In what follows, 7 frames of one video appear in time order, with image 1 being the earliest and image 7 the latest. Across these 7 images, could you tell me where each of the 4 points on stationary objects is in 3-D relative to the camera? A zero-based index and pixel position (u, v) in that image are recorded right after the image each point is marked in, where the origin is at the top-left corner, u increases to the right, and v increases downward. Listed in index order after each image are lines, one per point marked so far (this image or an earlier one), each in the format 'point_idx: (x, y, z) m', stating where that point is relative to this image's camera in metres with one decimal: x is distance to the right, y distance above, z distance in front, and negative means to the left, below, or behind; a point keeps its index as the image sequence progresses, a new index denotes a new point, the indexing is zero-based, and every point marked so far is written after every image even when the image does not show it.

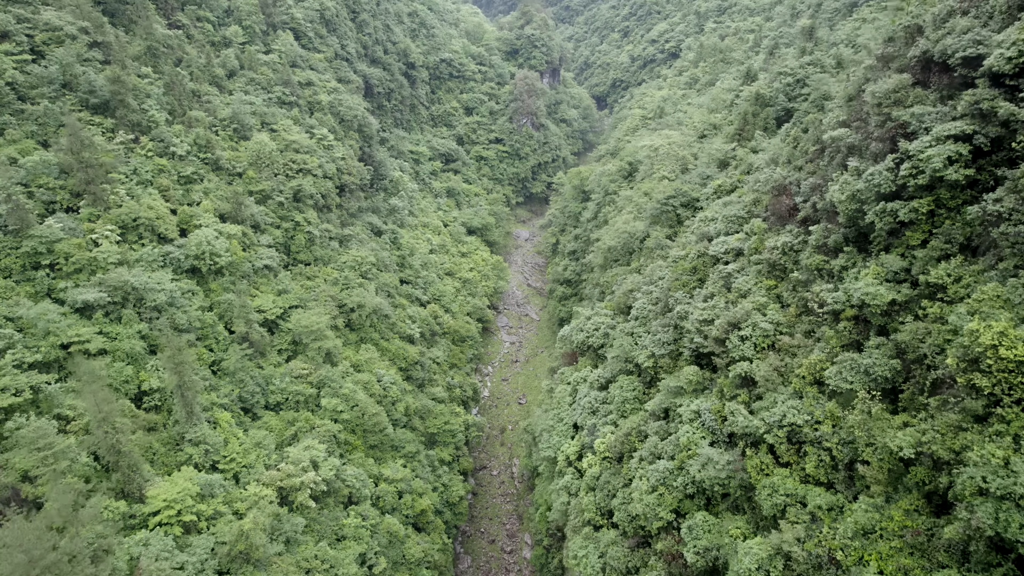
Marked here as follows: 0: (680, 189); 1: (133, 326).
0: (+5.0, +2.8, +19.1) m
1: (-11.3, -1.1, +19.2) m
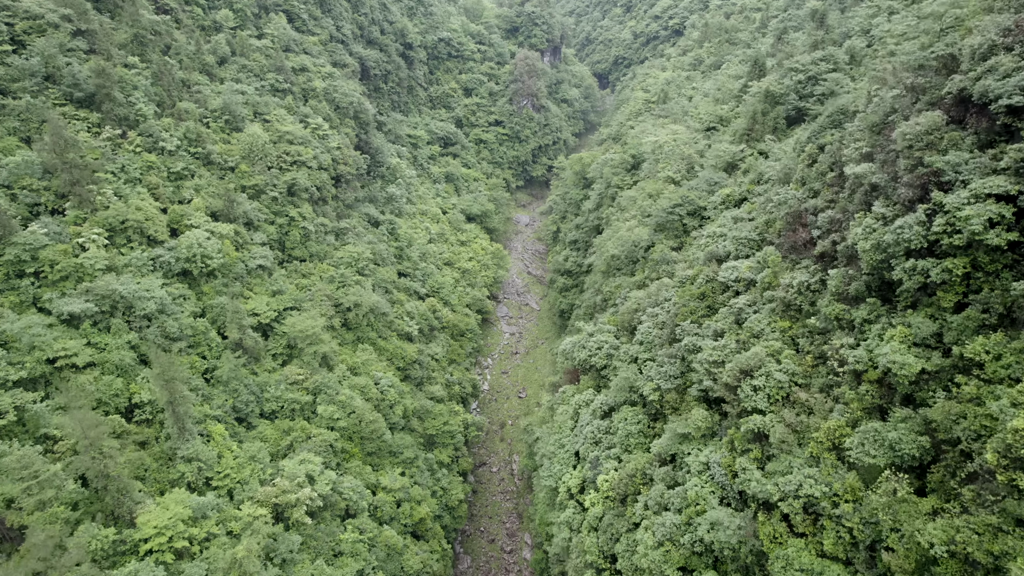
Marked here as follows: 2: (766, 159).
0: (+5.0, +2.5, +18.4) m
1: (-11.3, -1.4, +18.7) m
2: (+6.8, +3.2, +17.1) m
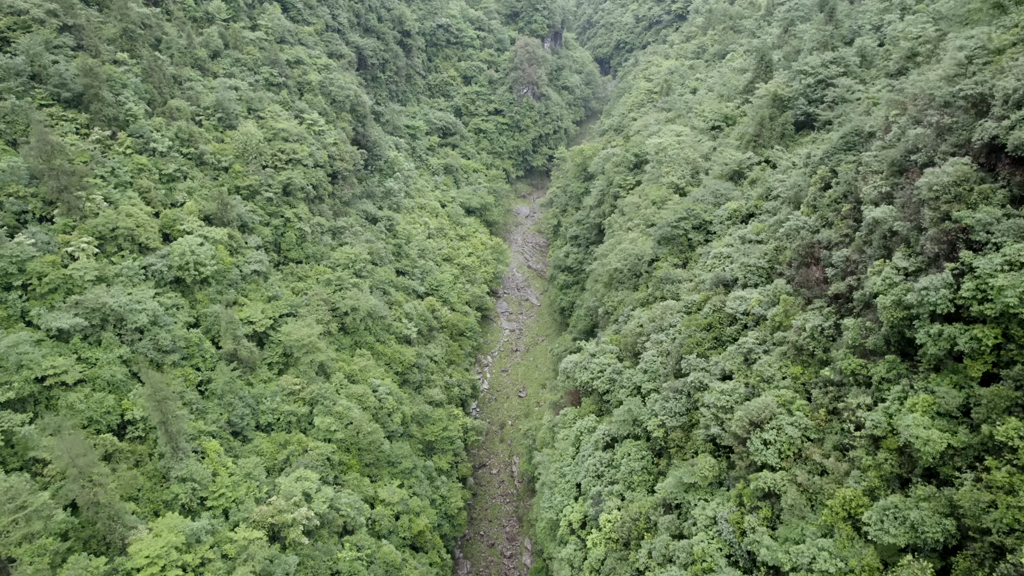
0: (+5.0, +2.1, +17.9) m
1: (-11.3, -1.8, +18.2) m
2: (+6.8, +2.8, +16.5) m
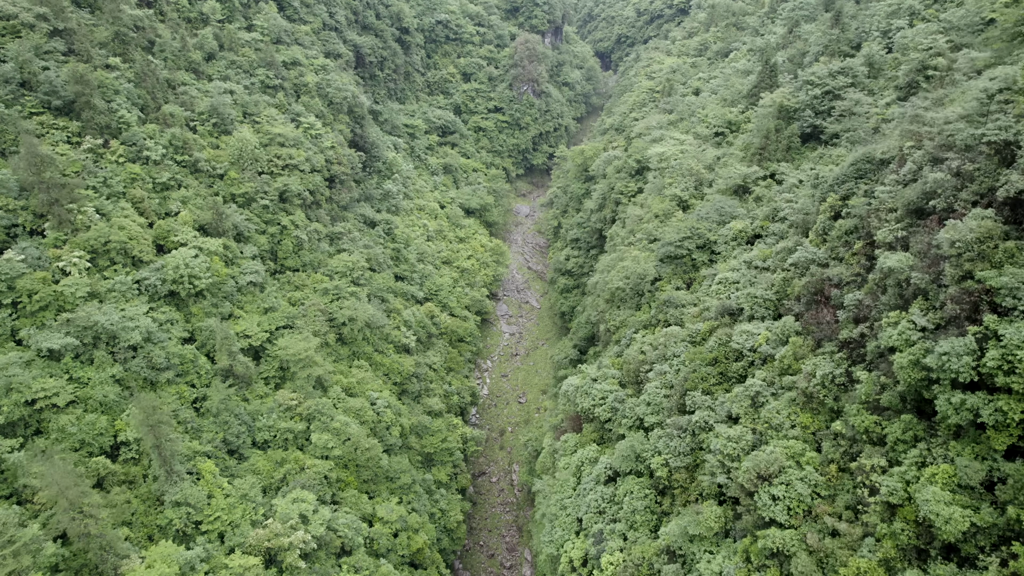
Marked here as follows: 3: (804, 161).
0: (+5.0, +1.6, +17.5) m
1: (-11.3, -2.3, +17.9) m
2: (+6.8, +2.2, +16.1) m
3: (+8.2, +3.5, +18.1) m
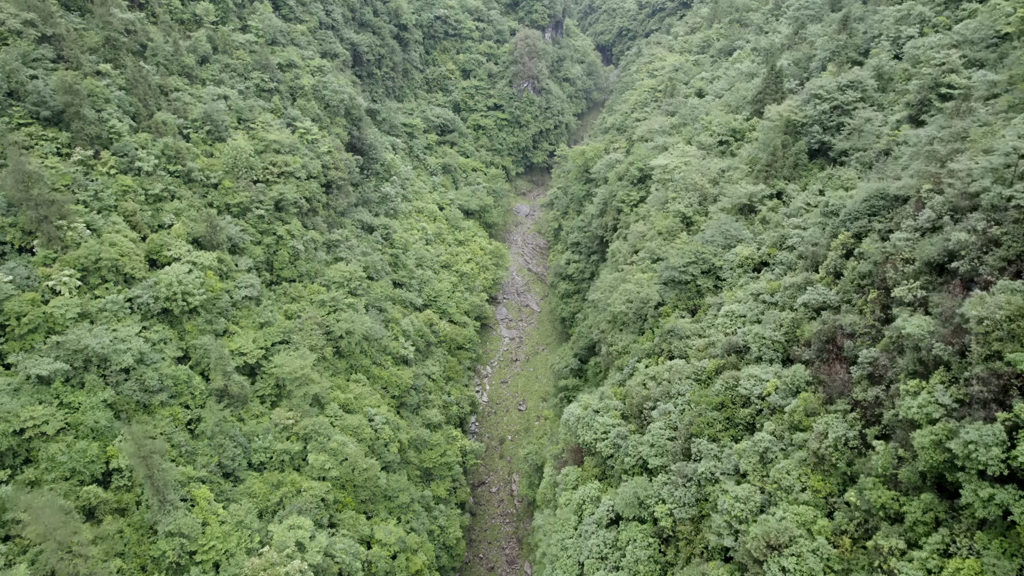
0: (+5.0, +1.0, +17.1) m
1: (-11.3, -2.9, +17.5) m
2: (+6.8, +1.6, +15.6) m
3: (+8.2, +2.9, +17.6) m
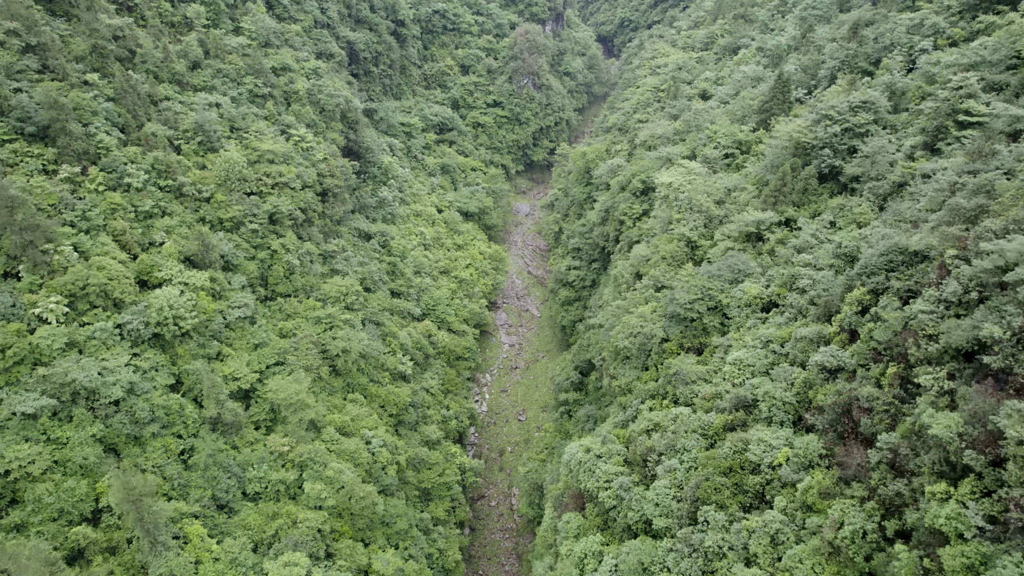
0: (+5.0, +0.1, +16.5) m
1: (-11.3, -3.7, +17.1) m
2: (+6.8, +0.7, +15.1) m
3: (+8.2, +2.0, +17.0) m
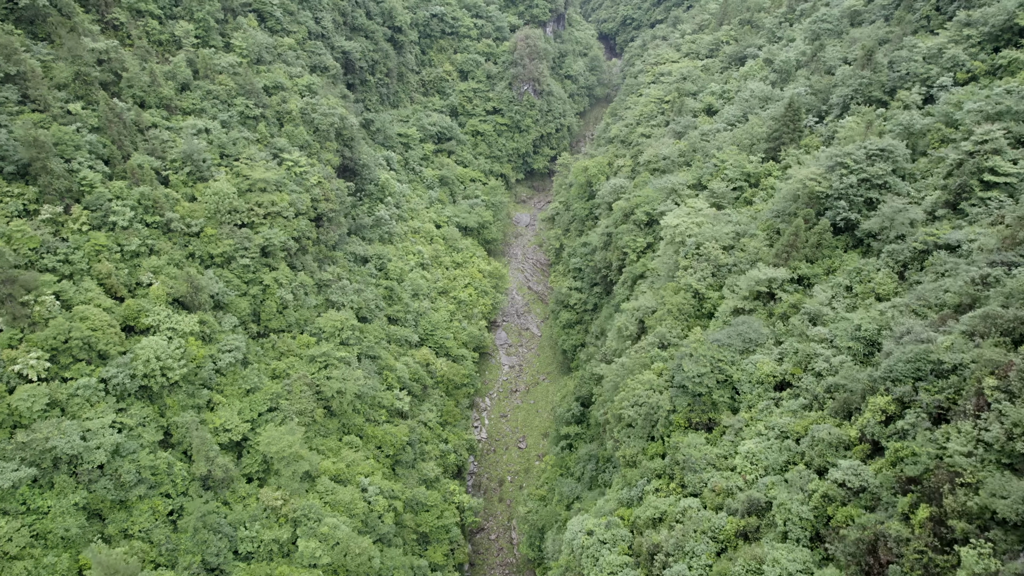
0: (+5.0, -1.5, +15.7) m
1: (-11.3, -5.3, +16.4) m
2: (+6.8, -1.0, +14.3) m
3: (+8.2, +0.4, +16.2) m
